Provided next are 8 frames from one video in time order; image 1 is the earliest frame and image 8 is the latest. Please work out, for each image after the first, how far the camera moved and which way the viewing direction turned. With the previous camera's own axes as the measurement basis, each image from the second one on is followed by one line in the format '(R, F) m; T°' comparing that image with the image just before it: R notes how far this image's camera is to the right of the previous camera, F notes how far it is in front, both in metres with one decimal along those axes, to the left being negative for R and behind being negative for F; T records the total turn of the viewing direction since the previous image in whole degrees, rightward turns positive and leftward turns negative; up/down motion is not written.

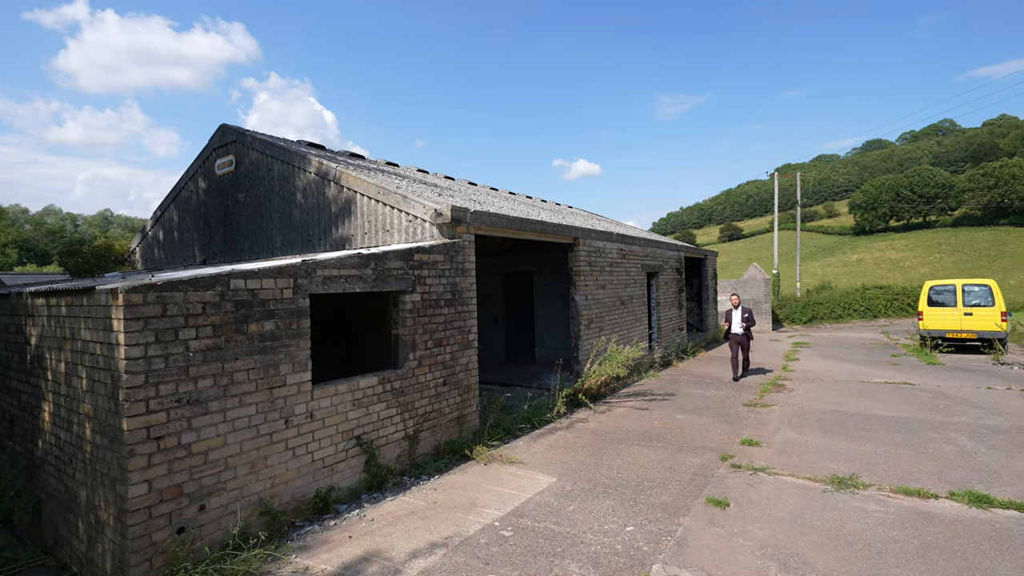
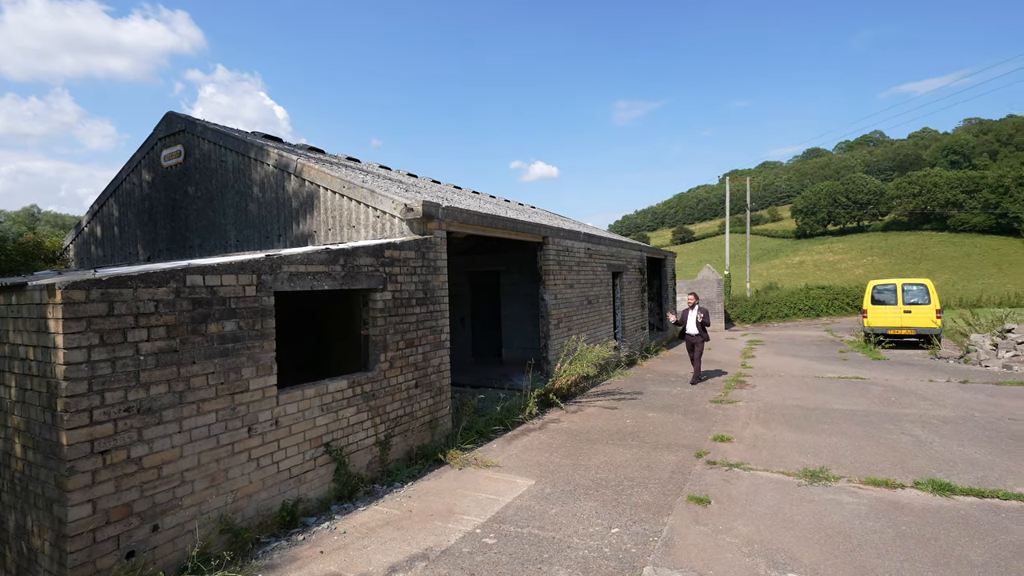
(-0.2, +0.2) m; +5°
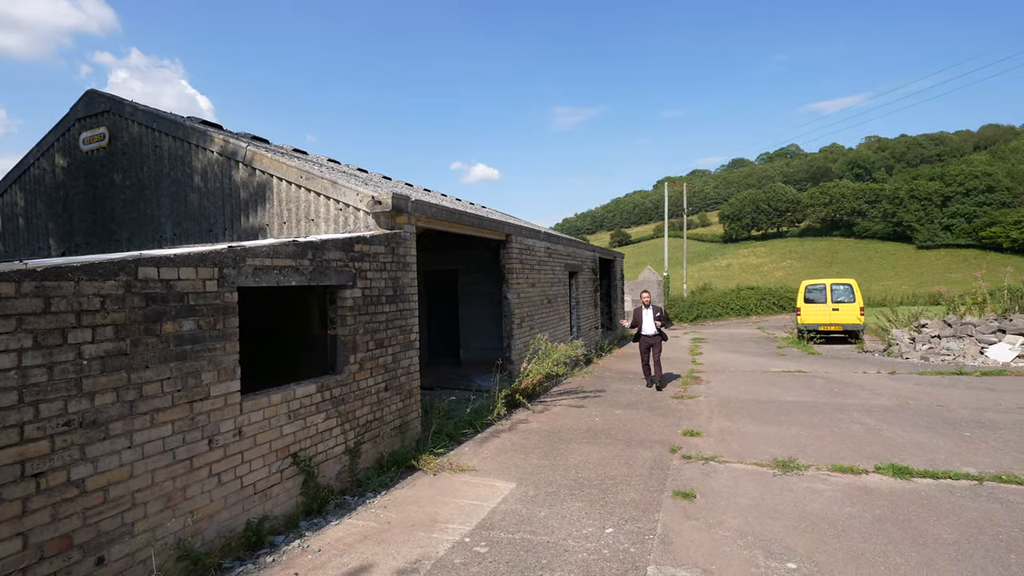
(-0.4, +0.2) m; +7°
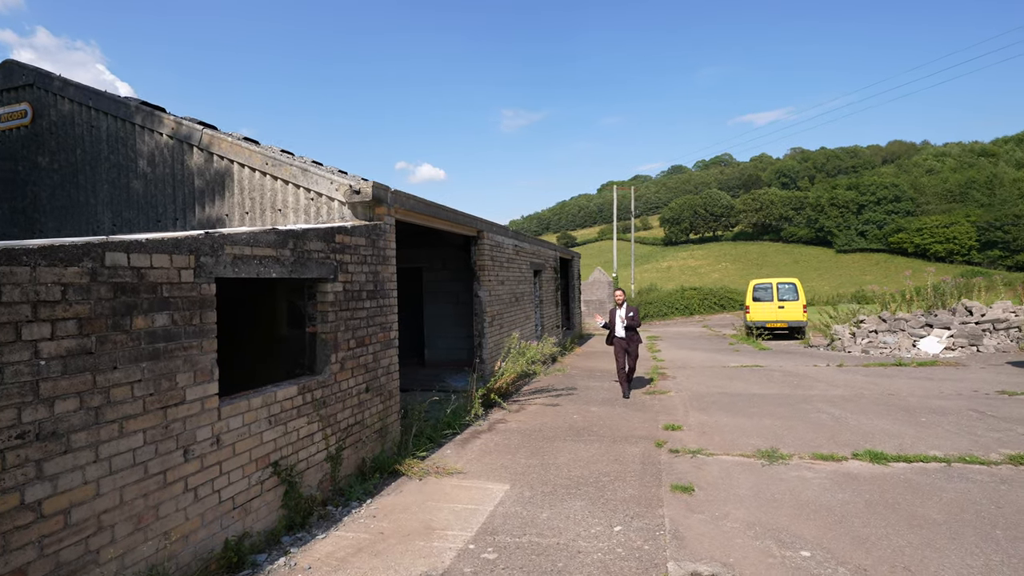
(-0.4, +0.2) m; +6°
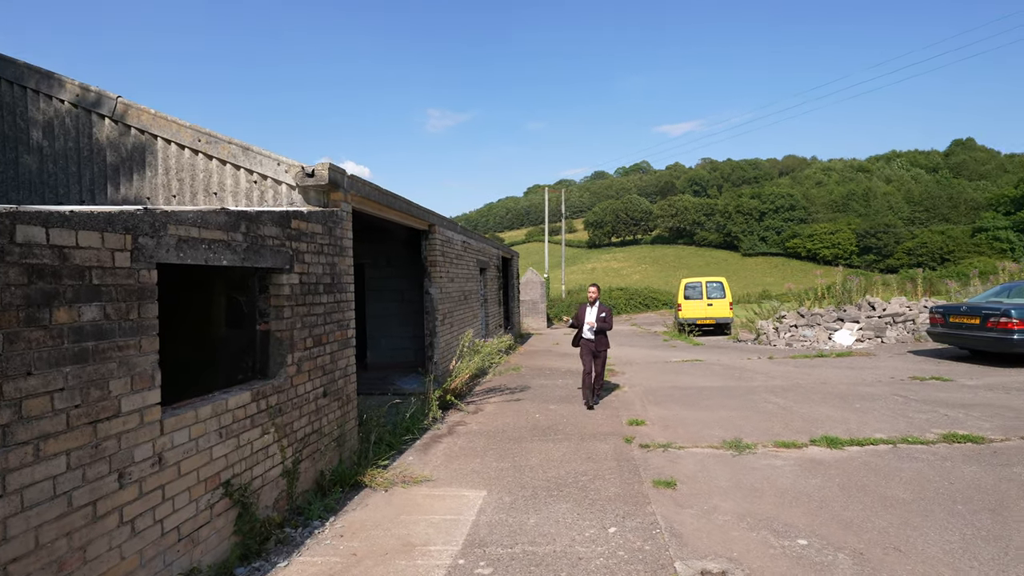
(-0.4, +0.3) m; +8°
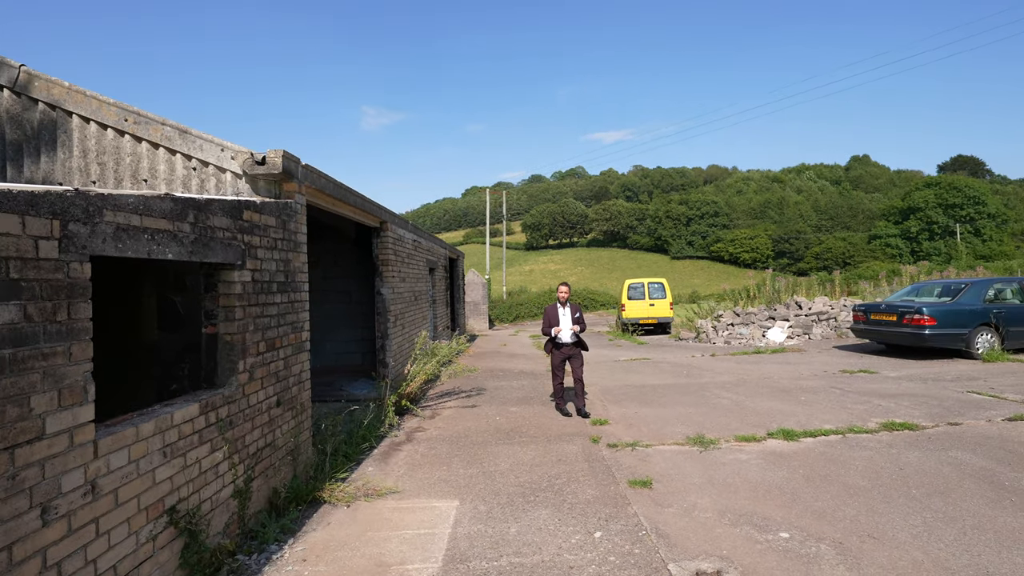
(-0.3, +0.2) m; +7°
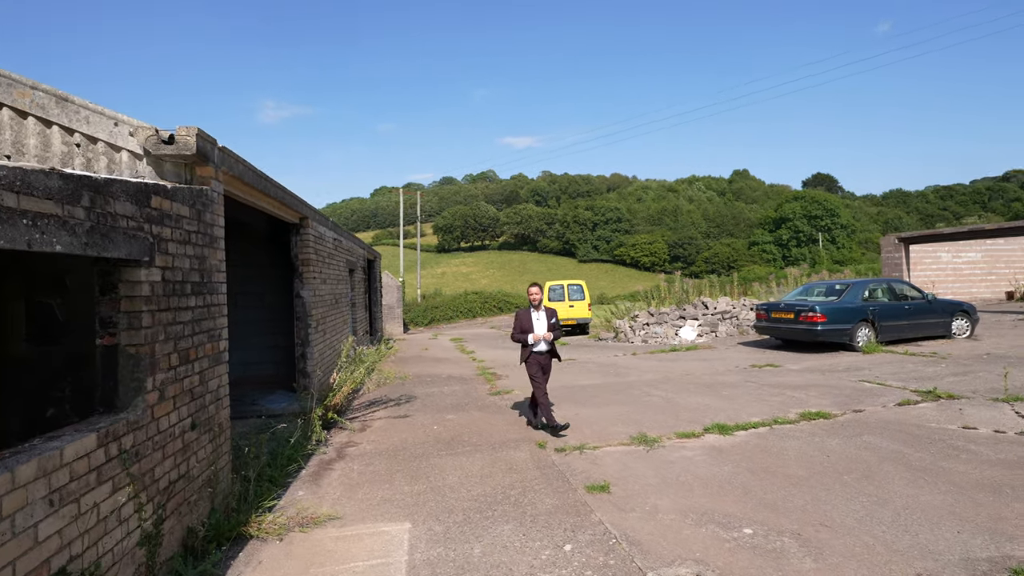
(-0.4, +0.3) m; +10°
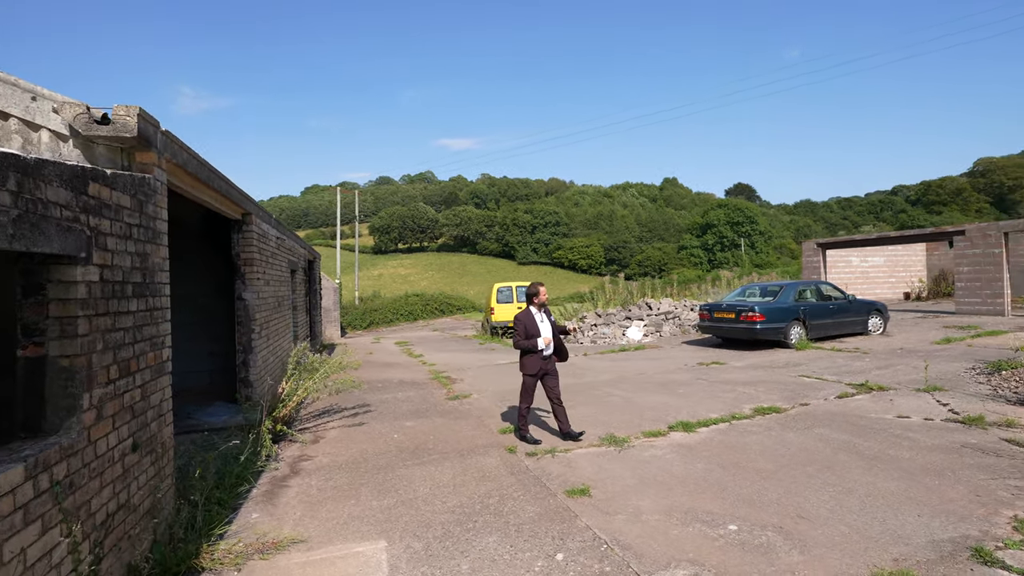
(-0.3, +0.2) m; +7°
